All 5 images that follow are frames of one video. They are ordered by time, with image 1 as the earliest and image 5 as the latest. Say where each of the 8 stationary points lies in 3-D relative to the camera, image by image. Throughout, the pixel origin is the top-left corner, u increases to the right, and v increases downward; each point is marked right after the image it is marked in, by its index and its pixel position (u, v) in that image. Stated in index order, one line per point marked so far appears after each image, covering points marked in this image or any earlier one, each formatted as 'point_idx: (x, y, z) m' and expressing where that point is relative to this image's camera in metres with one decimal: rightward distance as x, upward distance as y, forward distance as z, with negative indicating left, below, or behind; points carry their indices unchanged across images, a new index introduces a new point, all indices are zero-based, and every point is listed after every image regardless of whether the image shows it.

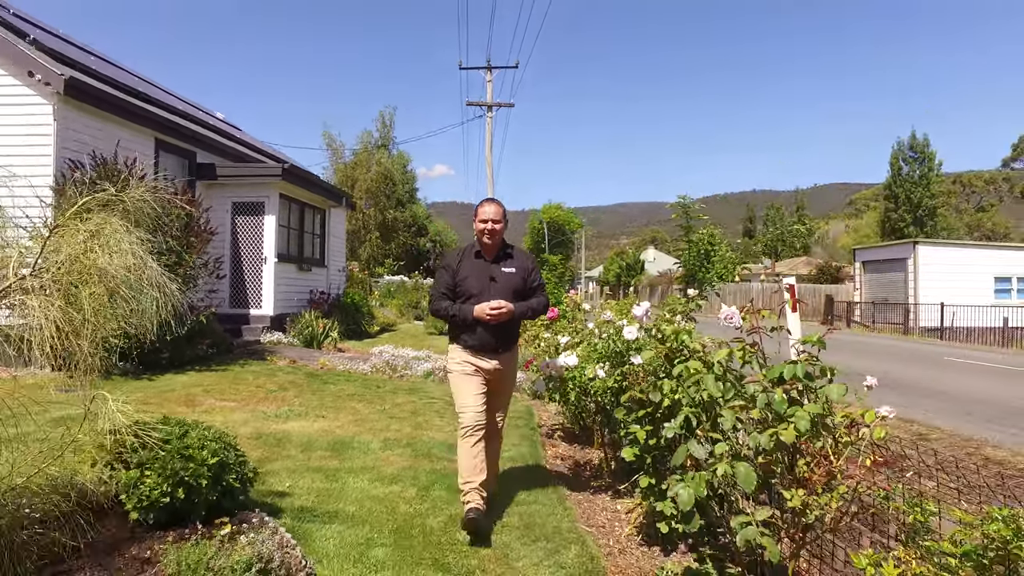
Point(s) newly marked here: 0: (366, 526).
0: (-0.8, -1.3, +3.7) m
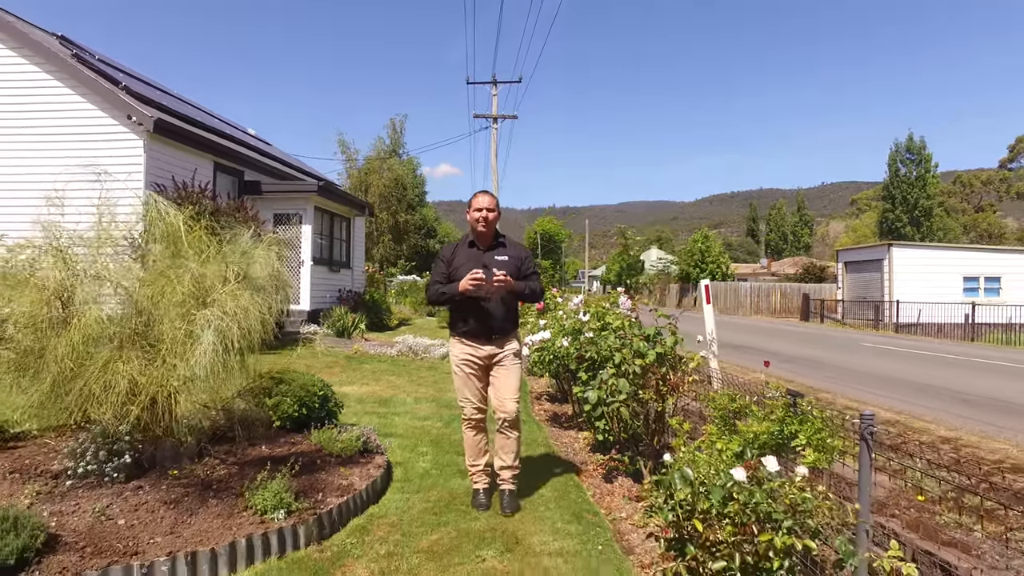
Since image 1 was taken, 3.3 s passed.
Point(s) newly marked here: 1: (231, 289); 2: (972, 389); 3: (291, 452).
0: (-0.9, -1.3, +5.8) m
1: (-1.6, 0.0, +3.9) m
2: (+6.7, -1.5, +9.6) m
3: (-1.5, -1.1, +4.5) m
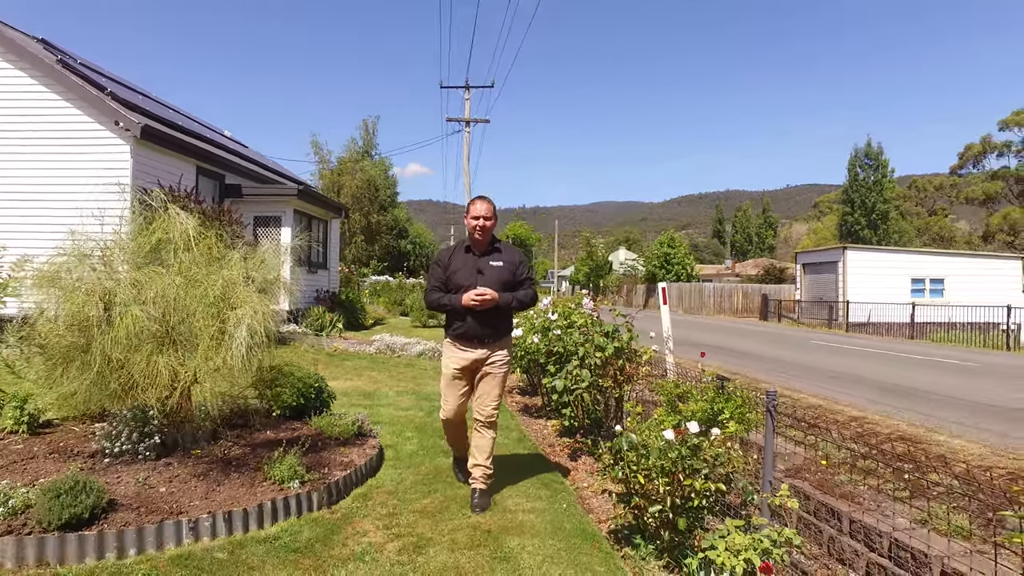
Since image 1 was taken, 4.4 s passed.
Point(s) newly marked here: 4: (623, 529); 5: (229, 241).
0: (-1.1, -1.3, +6.4) m
1: (-1.8, 0.0, +4.5) m
2: (+6.3, -1.5, +10.6) m
3: (-1.7, -1.1, +5.1) m
4: (+0.6, -1.3, +3.6) m
5: (-2.4, +0.4, +5.7) m
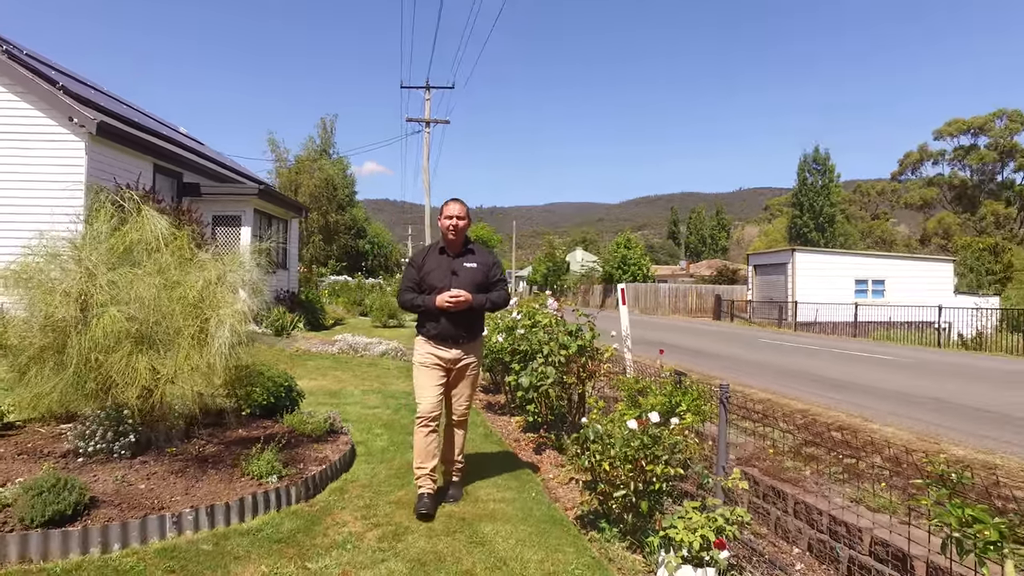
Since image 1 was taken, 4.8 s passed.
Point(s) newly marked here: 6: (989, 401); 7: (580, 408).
0: (-1.4, -1.3, +6.5) m
1: (-2.0, 0.0, +4.6) m
2: (+5.7, -1.5, +11.2) m
3: (-1.9, -1.1, +5.2) m
4: (+0.4, -1.3, +3.8) m
5: (-2.7, +0.4, +5.7) m
6: (+6.2, -1.5, +8.6) m
7: (+0.6, -1.0, +5.7) m
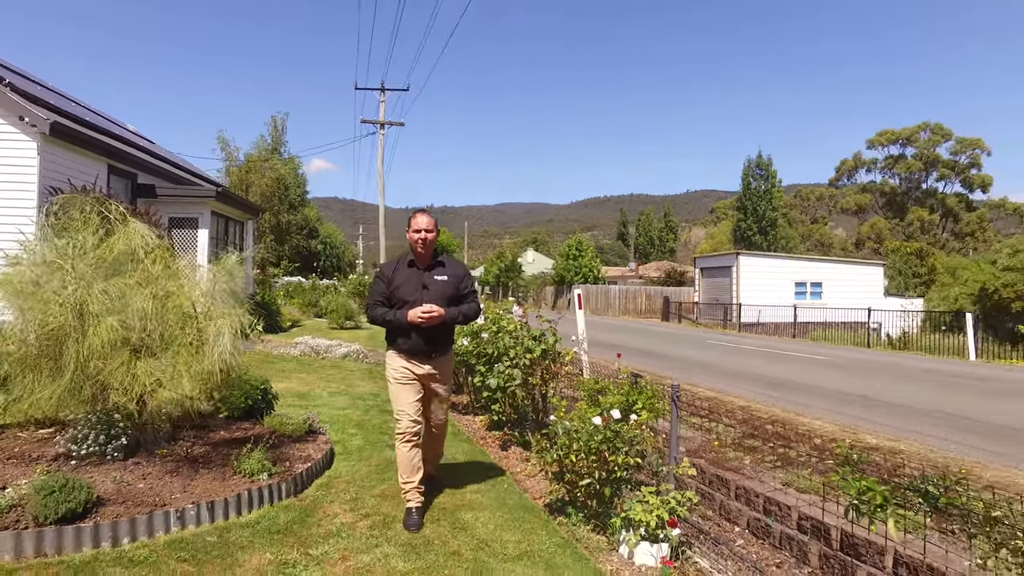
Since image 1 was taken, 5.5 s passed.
0: (-1.8, -1.4, +6.8) m
1: (-2.2, -0.1, +4.9) m
2: (+5.0, -1.6, +12.0) m
3: (-2.2, -1.2, +5.5) m
4: (+0.3, -1.4, +4.2) m
5: (-3.0, +0.3, +5.9) m
6: (+5.7, -1.5, +9.5) m
7: (+0.3, -1.1, +6.1) m
